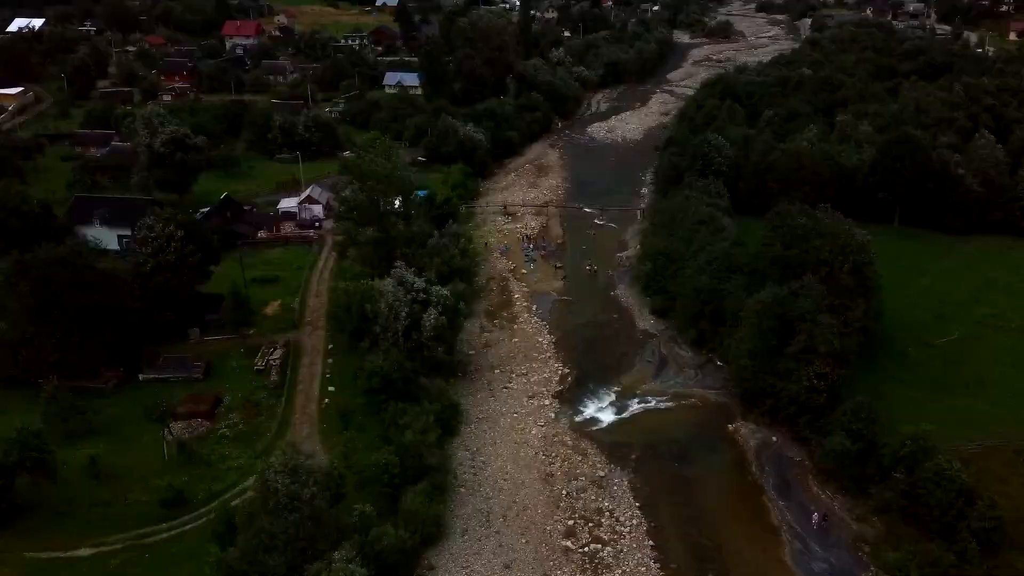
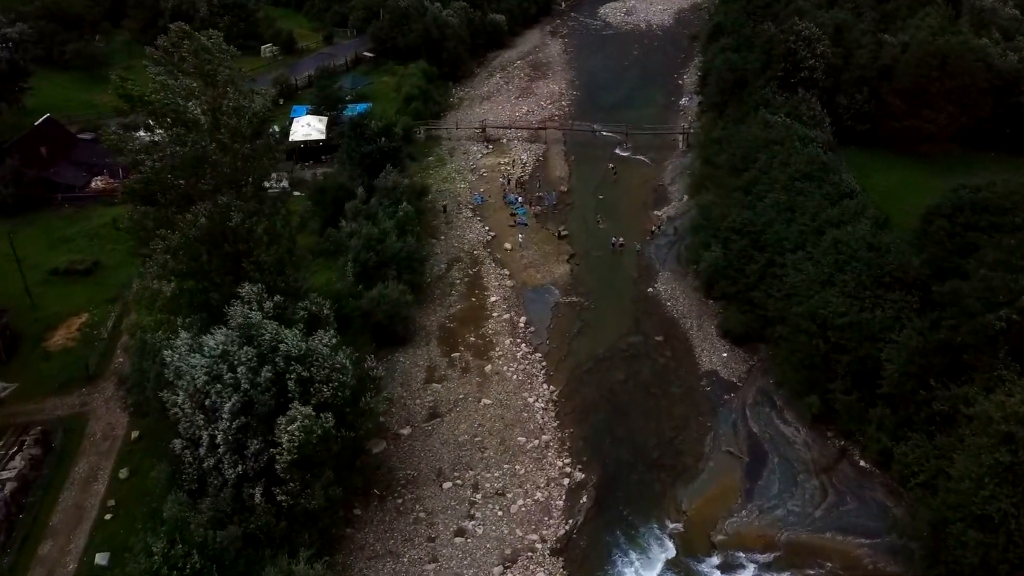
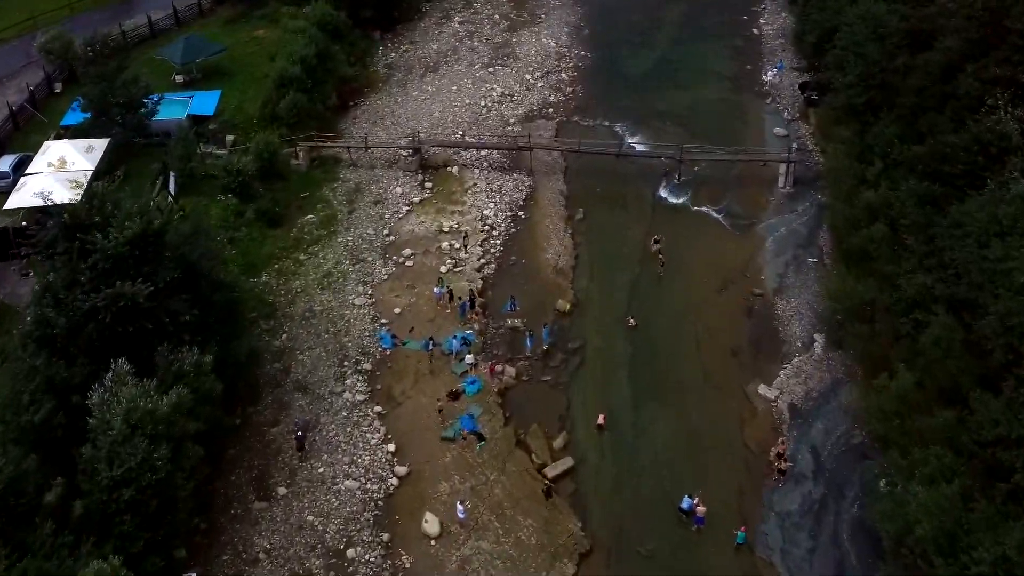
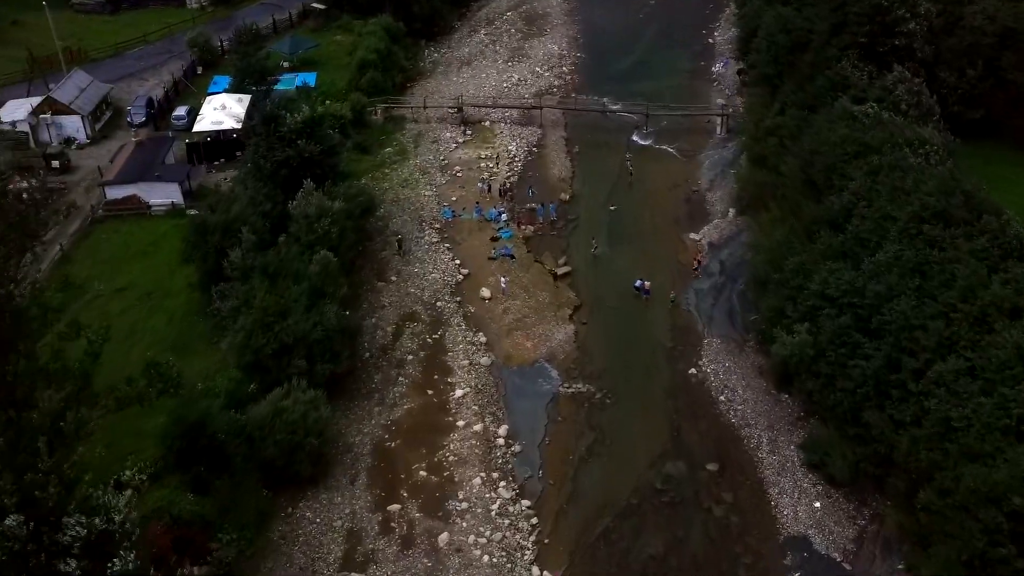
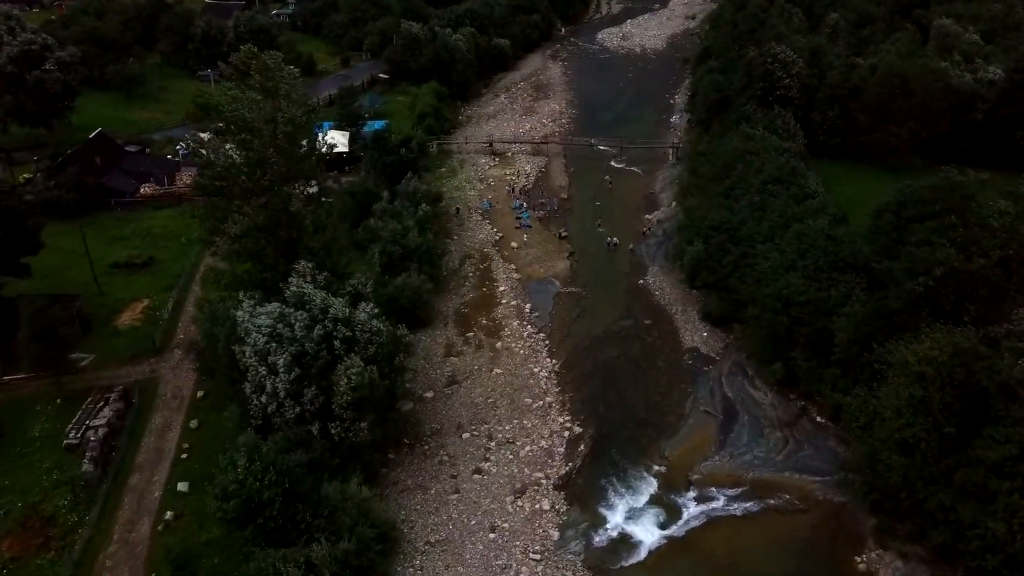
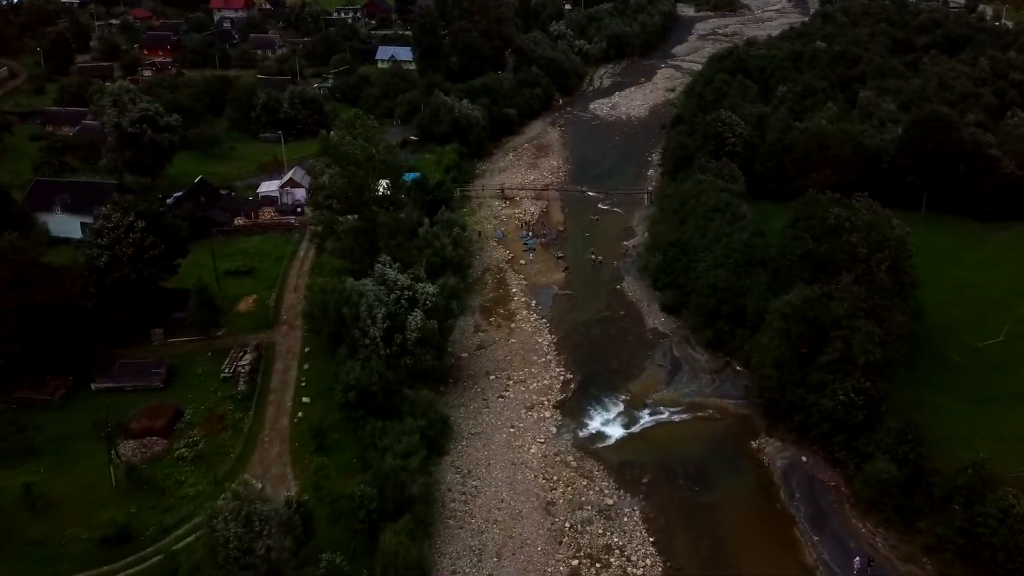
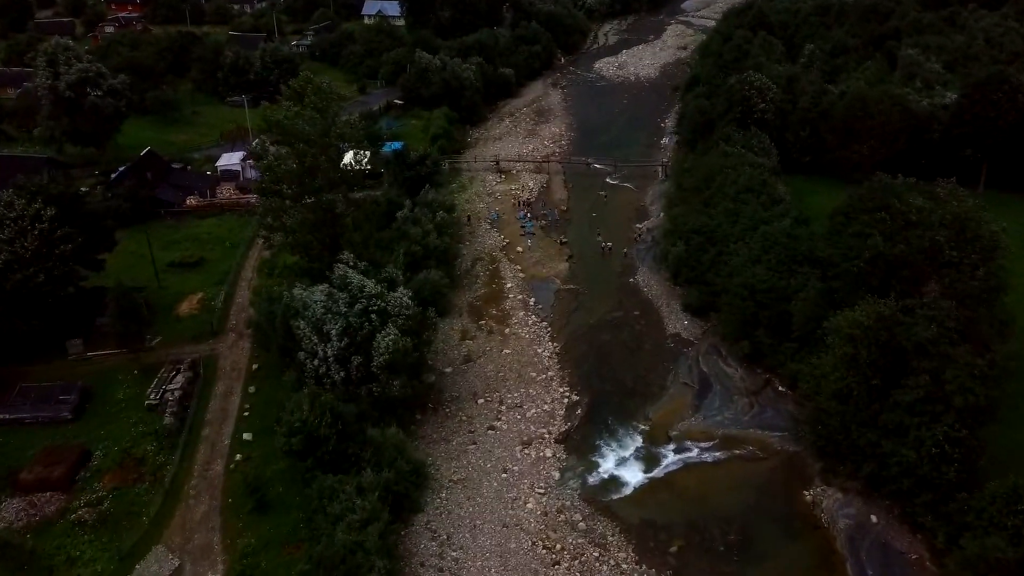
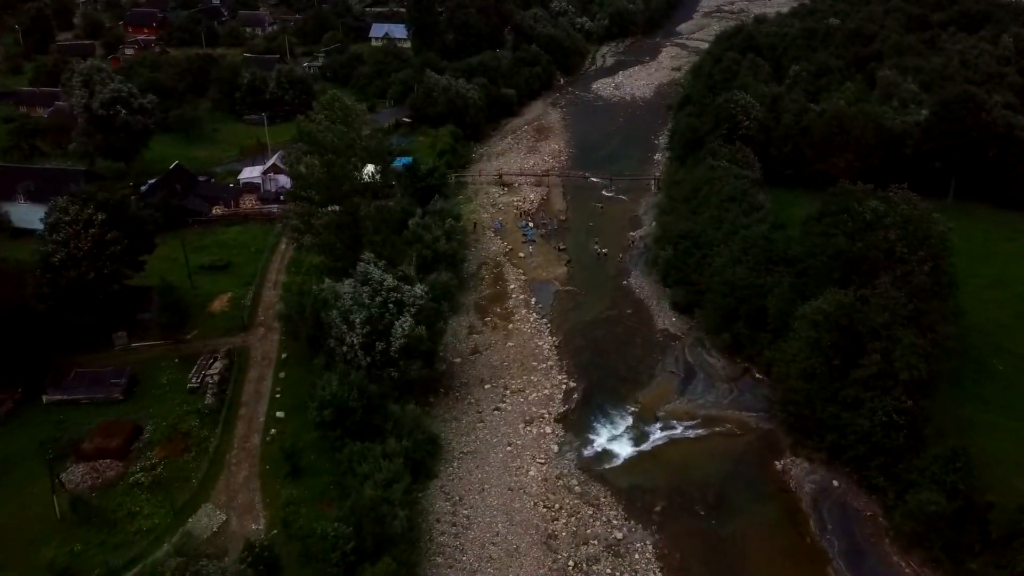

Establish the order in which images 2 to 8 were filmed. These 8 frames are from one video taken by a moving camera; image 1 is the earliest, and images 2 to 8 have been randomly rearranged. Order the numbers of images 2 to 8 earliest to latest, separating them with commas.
6, 8, 7, 5, 2, 4, 3
